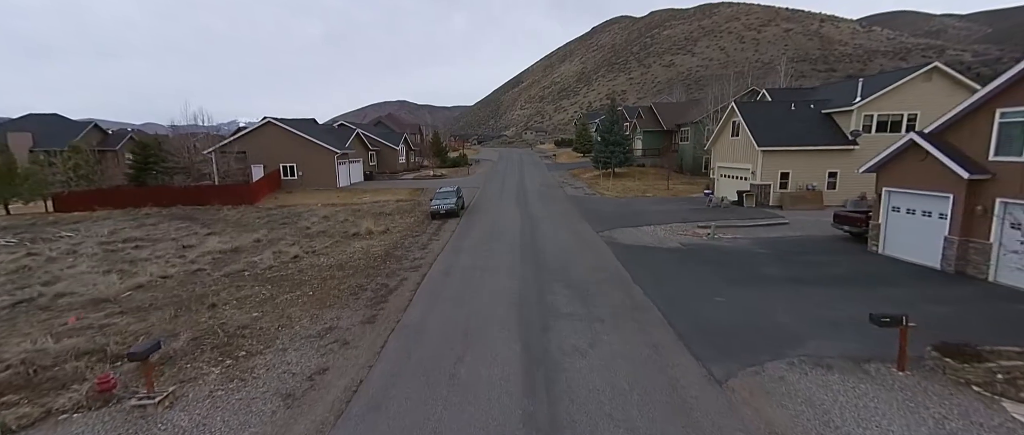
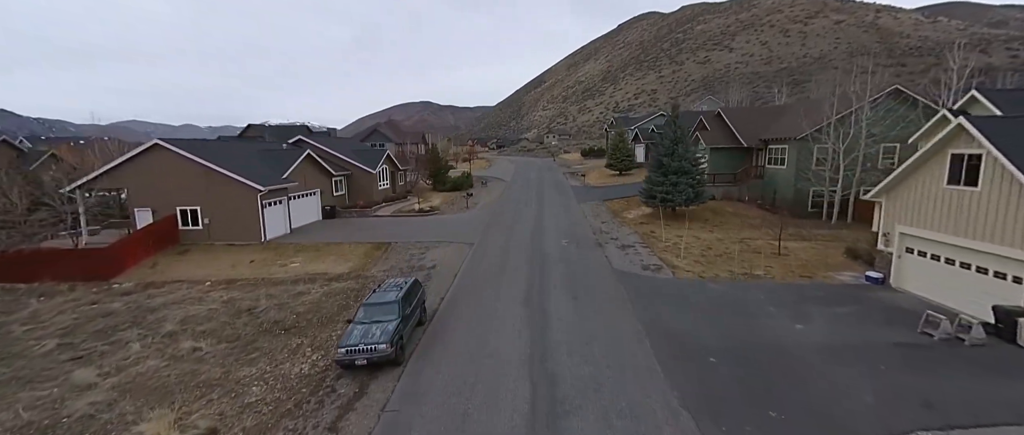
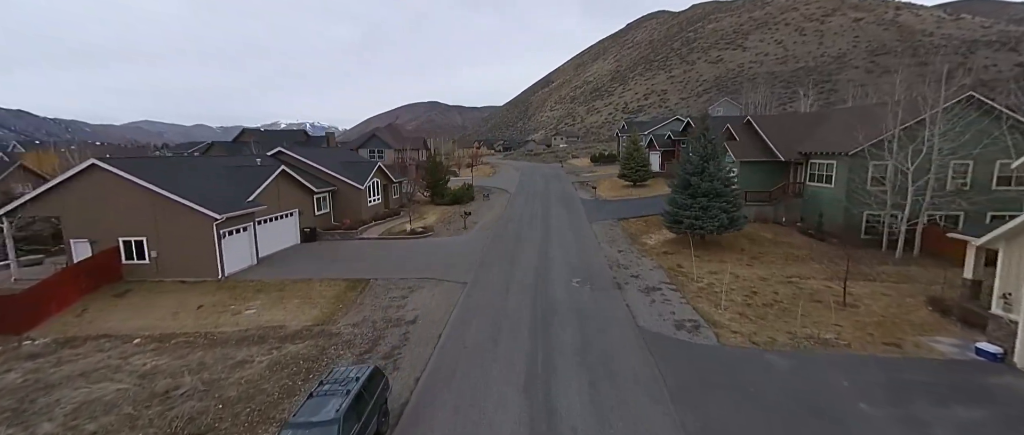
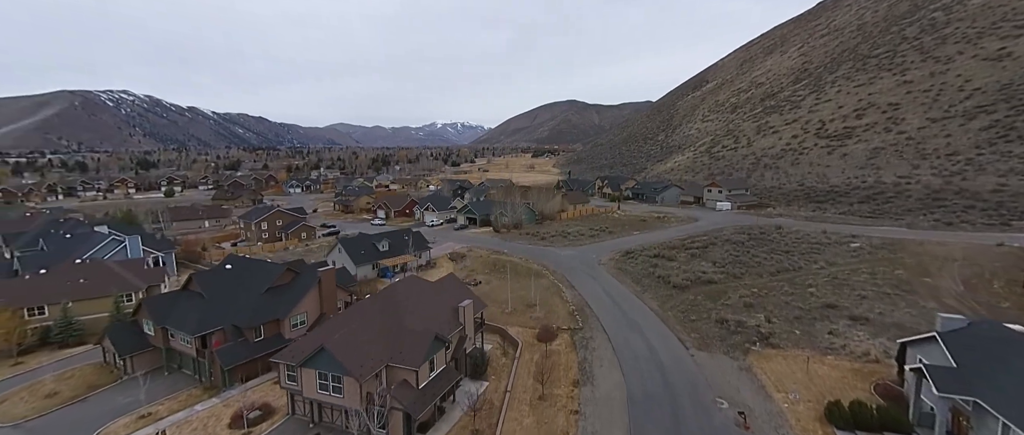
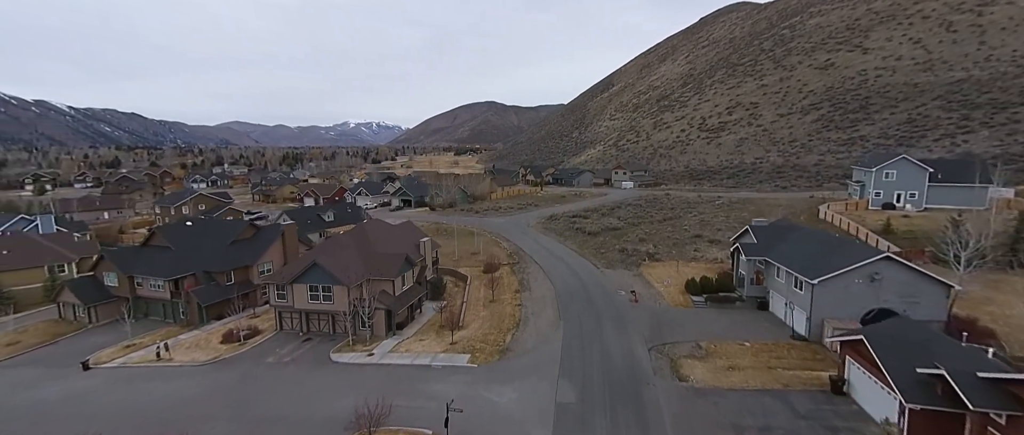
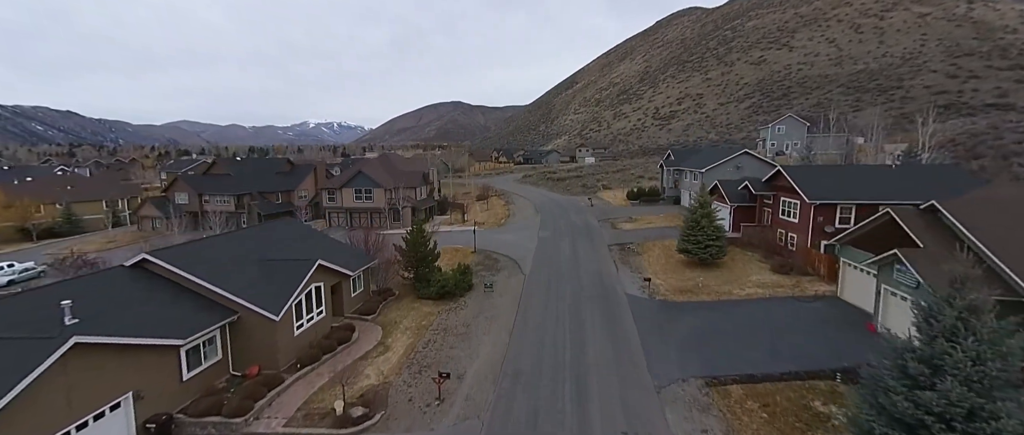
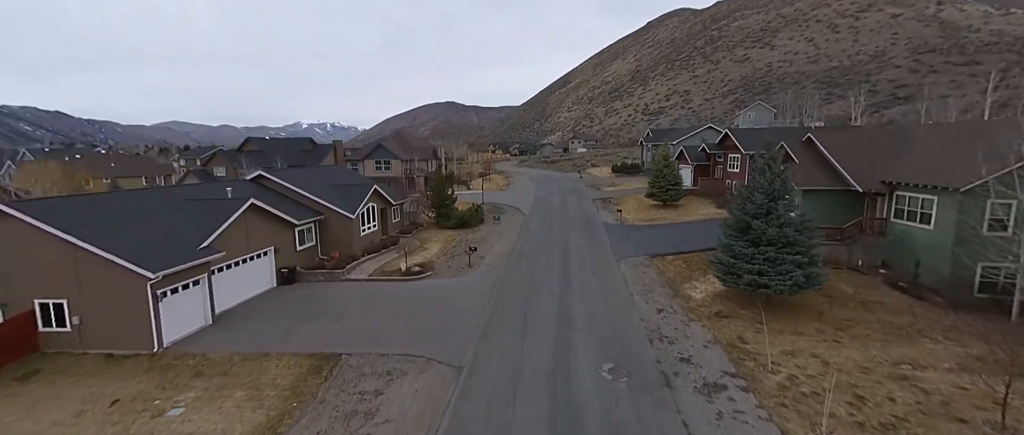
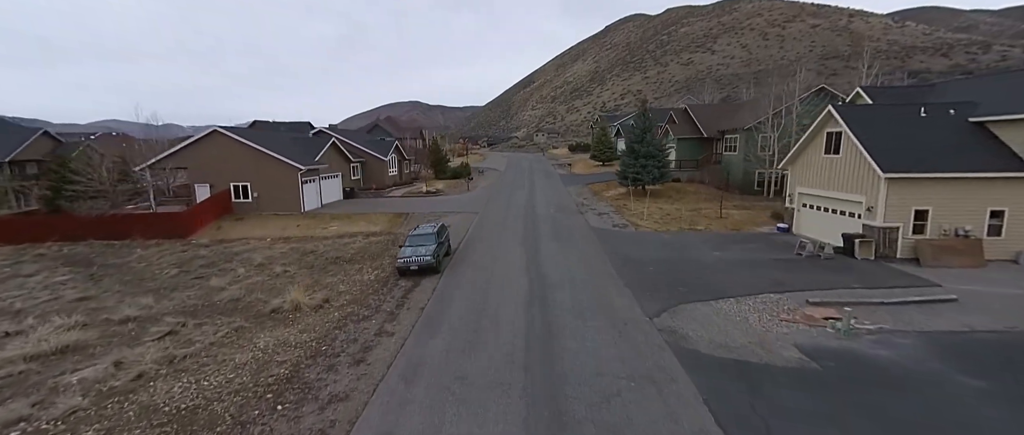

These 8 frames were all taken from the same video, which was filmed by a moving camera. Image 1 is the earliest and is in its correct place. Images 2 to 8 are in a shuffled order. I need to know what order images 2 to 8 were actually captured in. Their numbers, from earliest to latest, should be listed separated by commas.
8, 2, 3, 7, 6, 5, 4
